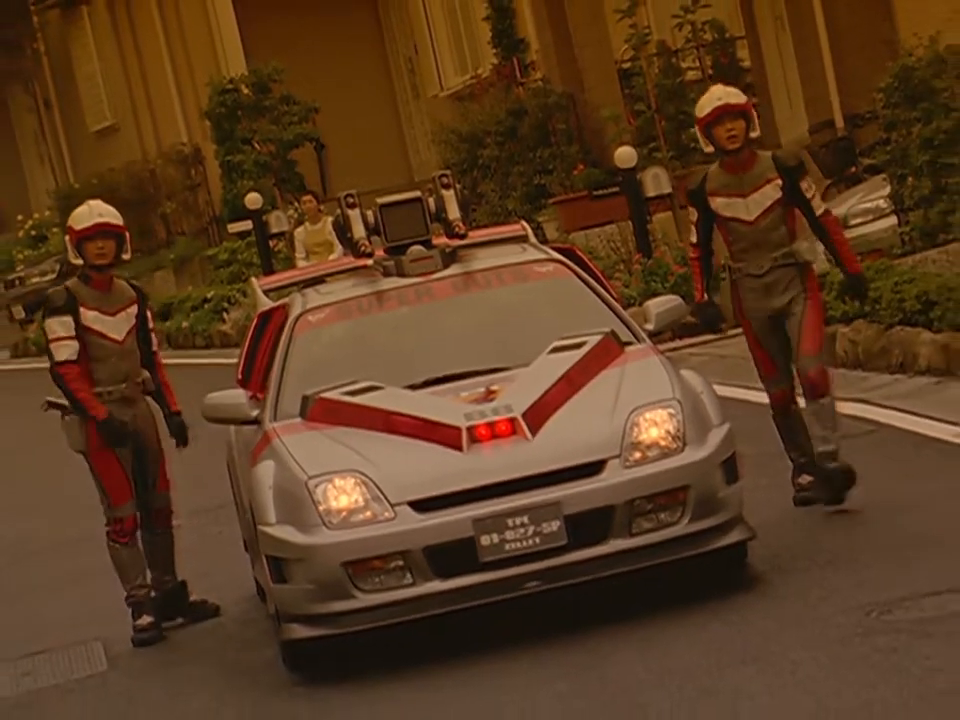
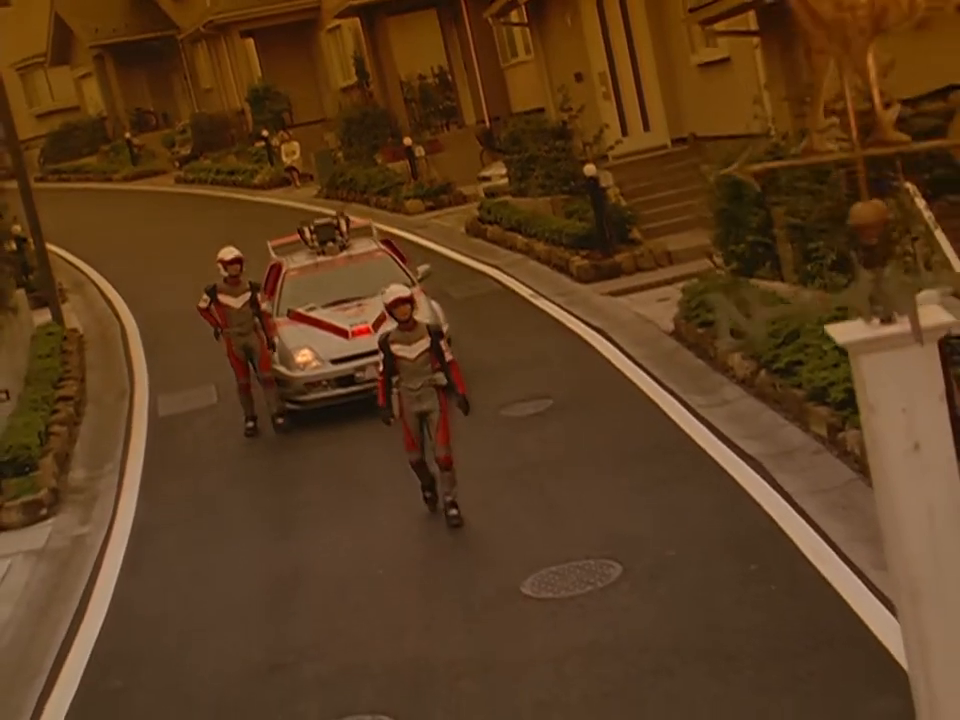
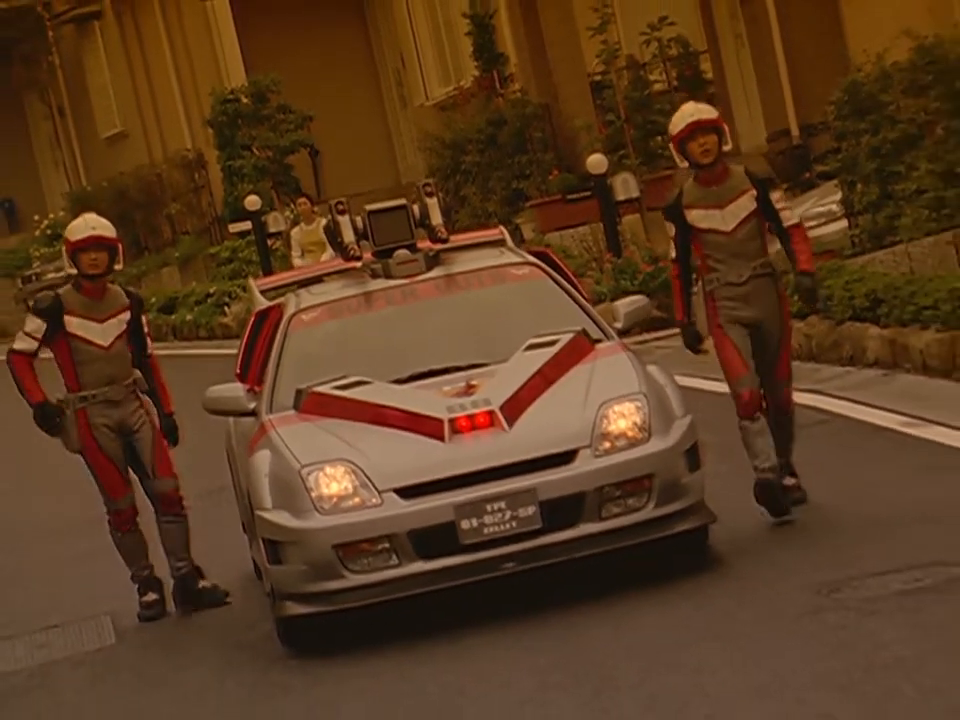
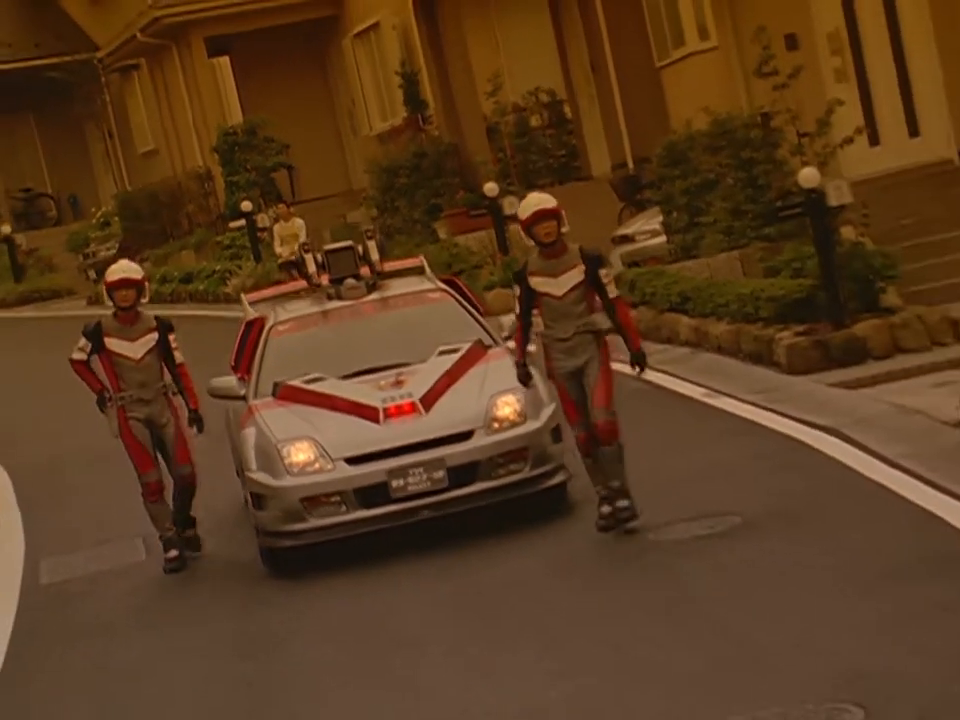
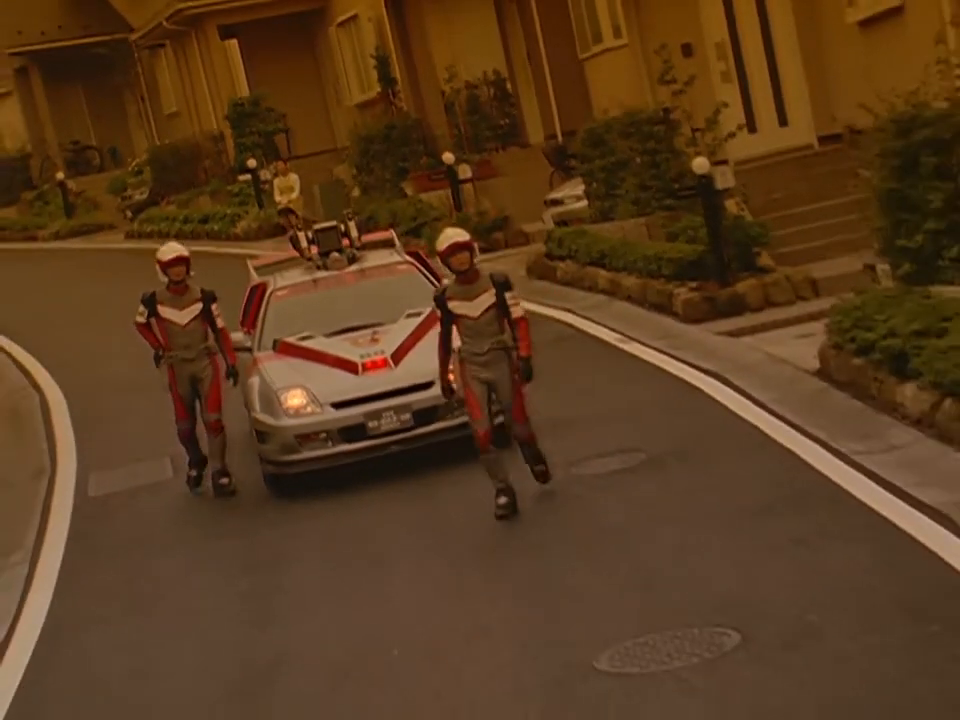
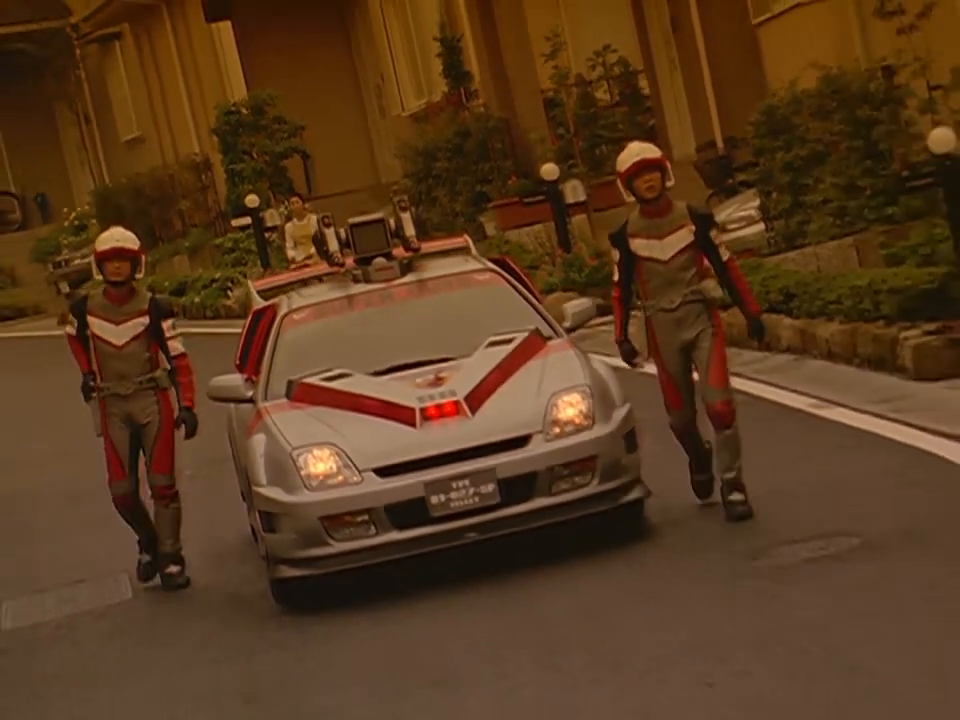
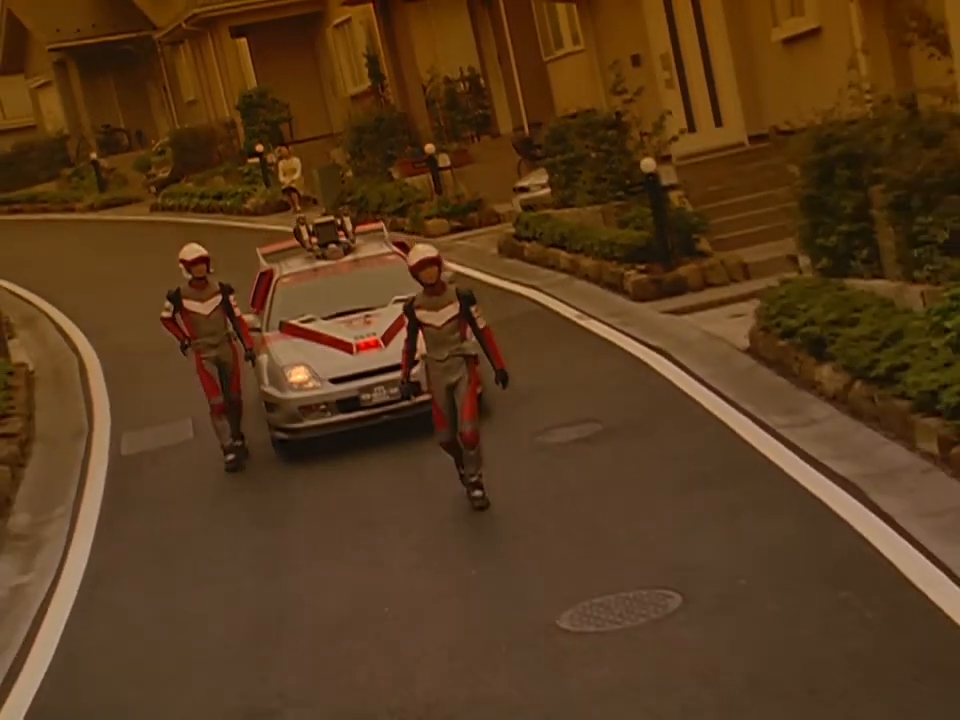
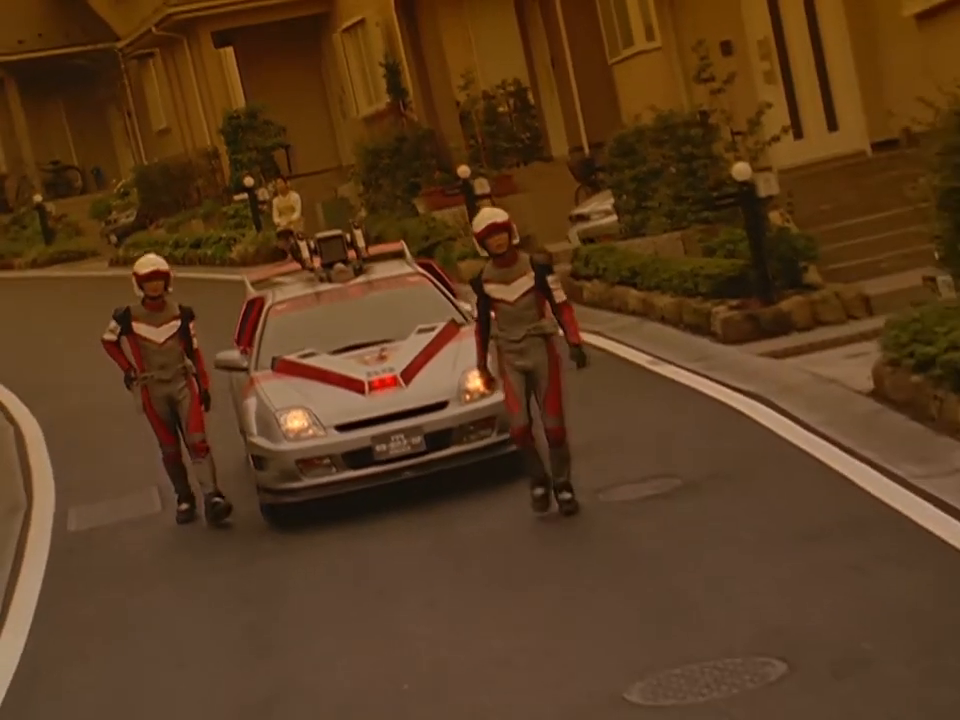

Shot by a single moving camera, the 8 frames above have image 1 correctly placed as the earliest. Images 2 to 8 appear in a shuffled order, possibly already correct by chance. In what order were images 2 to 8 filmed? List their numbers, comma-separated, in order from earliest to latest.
3, 6, 4, 8, 5, 7, 2
